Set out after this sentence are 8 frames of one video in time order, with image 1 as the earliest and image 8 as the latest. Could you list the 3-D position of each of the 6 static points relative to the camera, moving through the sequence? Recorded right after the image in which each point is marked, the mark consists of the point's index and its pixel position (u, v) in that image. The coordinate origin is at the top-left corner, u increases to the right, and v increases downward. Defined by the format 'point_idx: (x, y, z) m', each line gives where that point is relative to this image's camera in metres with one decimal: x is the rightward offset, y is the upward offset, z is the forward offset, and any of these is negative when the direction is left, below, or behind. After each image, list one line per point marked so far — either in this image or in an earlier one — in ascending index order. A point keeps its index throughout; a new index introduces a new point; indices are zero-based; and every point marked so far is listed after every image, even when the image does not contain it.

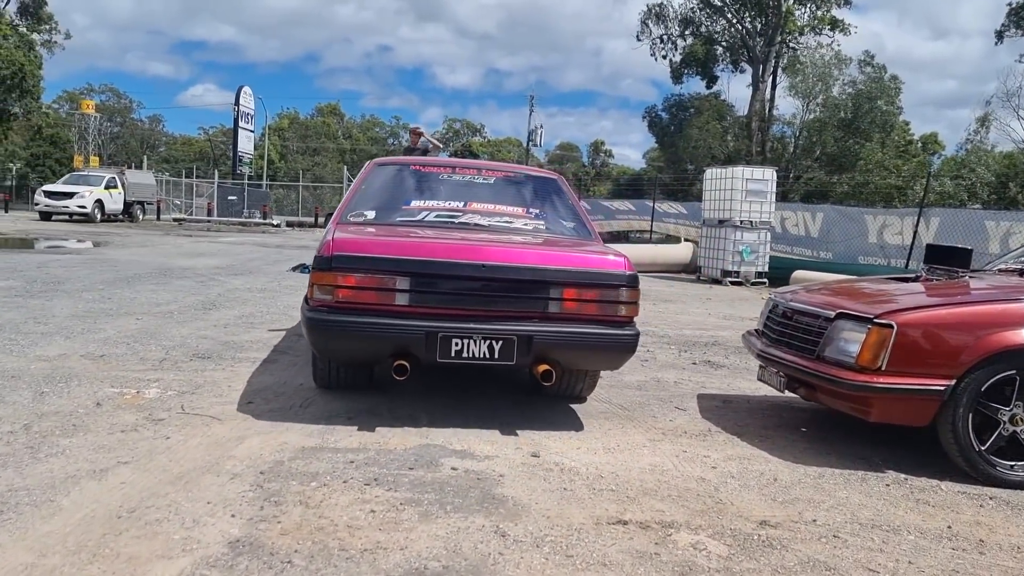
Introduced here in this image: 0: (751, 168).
0: (+4.7, +2.4, +16.5) m
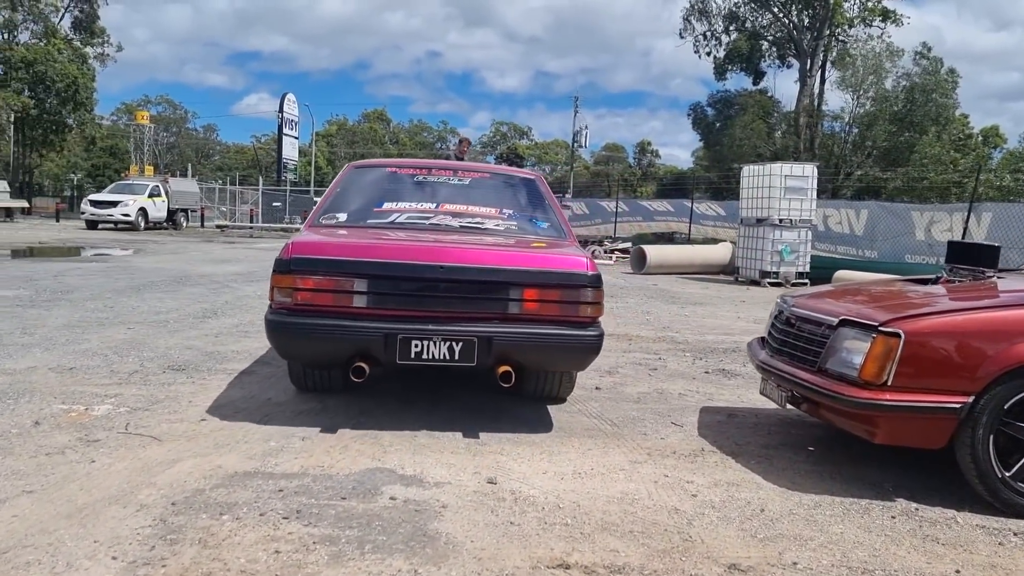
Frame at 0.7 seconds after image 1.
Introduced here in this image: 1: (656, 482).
0: (+5.3, +2.3, +15.9) m
1: (+0.6, -0.8, +3.5) m
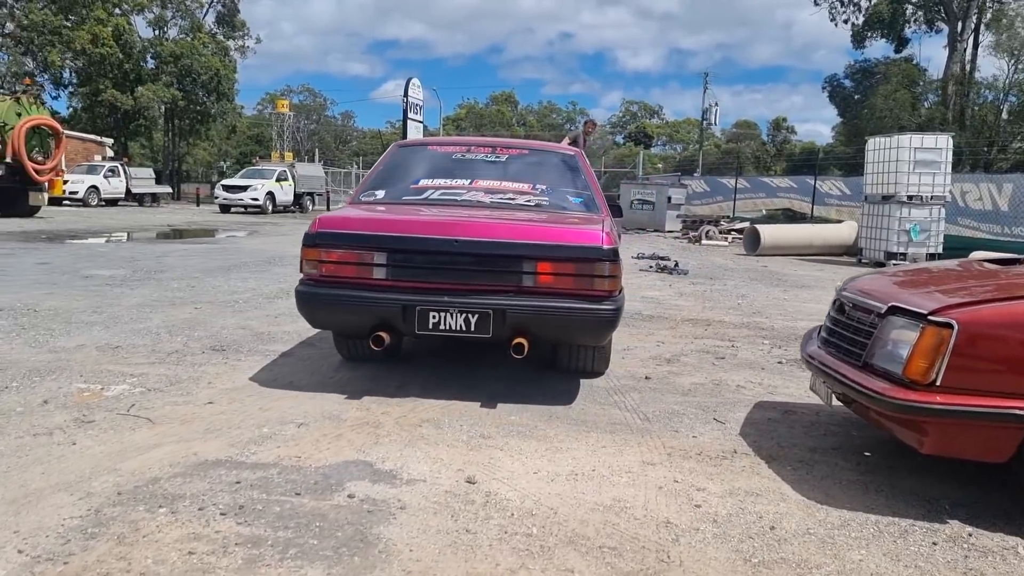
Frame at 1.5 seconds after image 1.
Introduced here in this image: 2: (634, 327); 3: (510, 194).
0: (+7.1, +2.6, +14.6) m
1: (+0.5, -0.7, +3.1) m
2: (+1.0, -0.3, +6.9) m
3: (0.0, +0.7, +5.9) m
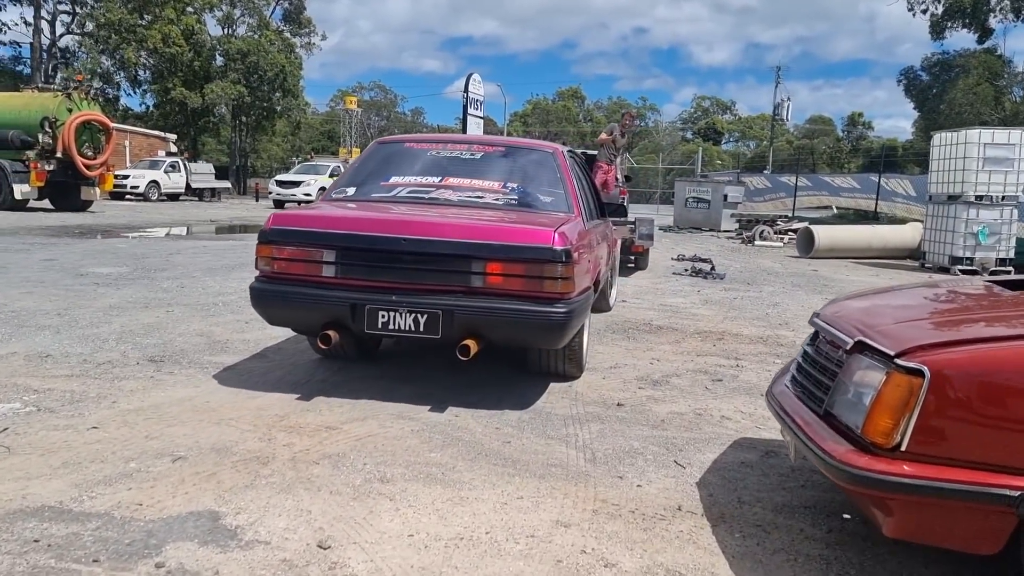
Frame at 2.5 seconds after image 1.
0: (+7.6, +2.5, +13.4) m
1: (+0.1, -0.8, +2.5) m
2: (+0.9, -0.4, +6.3) m
3: (-0.1, +0.6, +5.3) m
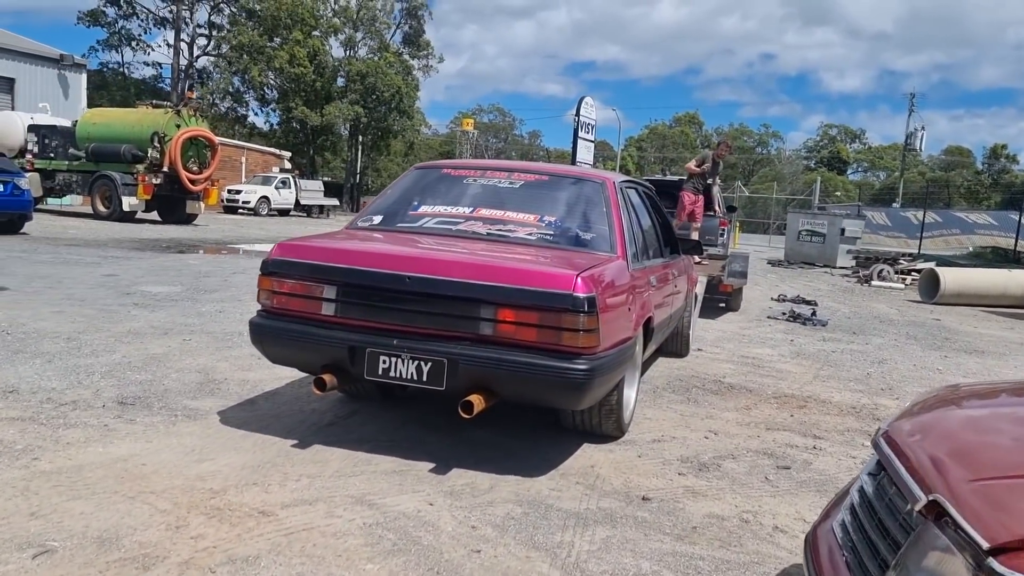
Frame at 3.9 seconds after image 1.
0: (+8.9, +1.7, +11.5) m
1: (-0.1, -1.0, +1.7) m
2: (+1.1, -0.7, +5.3) m
3: (0.0, +0.3, +4.5) m
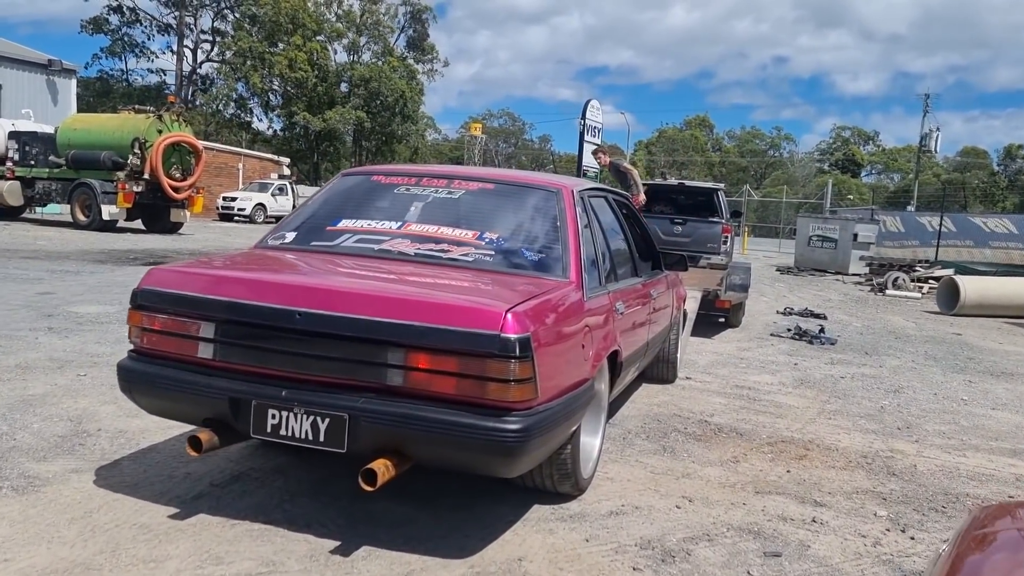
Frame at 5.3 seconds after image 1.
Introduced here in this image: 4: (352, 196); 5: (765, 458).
0: (+8.6, +1.5, +10.5) m
1: (-0.5, -1.1, +0.8) m
2: (+0.8, -0.9, +4.4) m
3: (-0.3, +0.2, +3.7) m
4: (-0.8, +0.5, +4.1) m
5: (+1.3, -0.9, +4.5) m
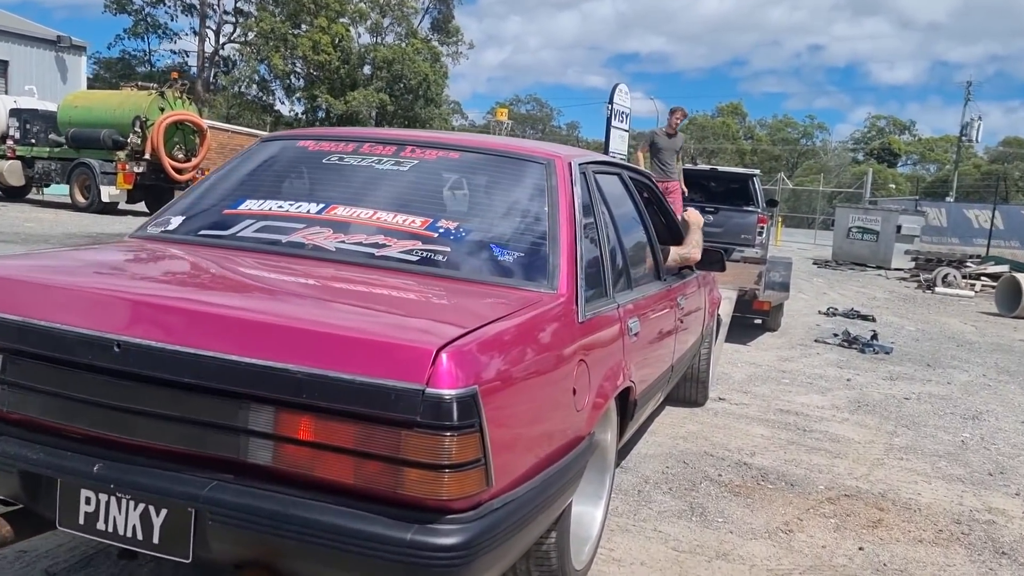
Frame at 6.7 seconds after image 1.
0: (+8.8, +1.5, +9.1) m
1: (-0.7, -1.2, -0.3) m
2: (+0.7, -0.9, +3.3) m
3: (-0.4, +0.2, +2.6) m
4: (-0.9, +0.4, +3.0) m
5: (+1.3, -0.9, +3.3) m
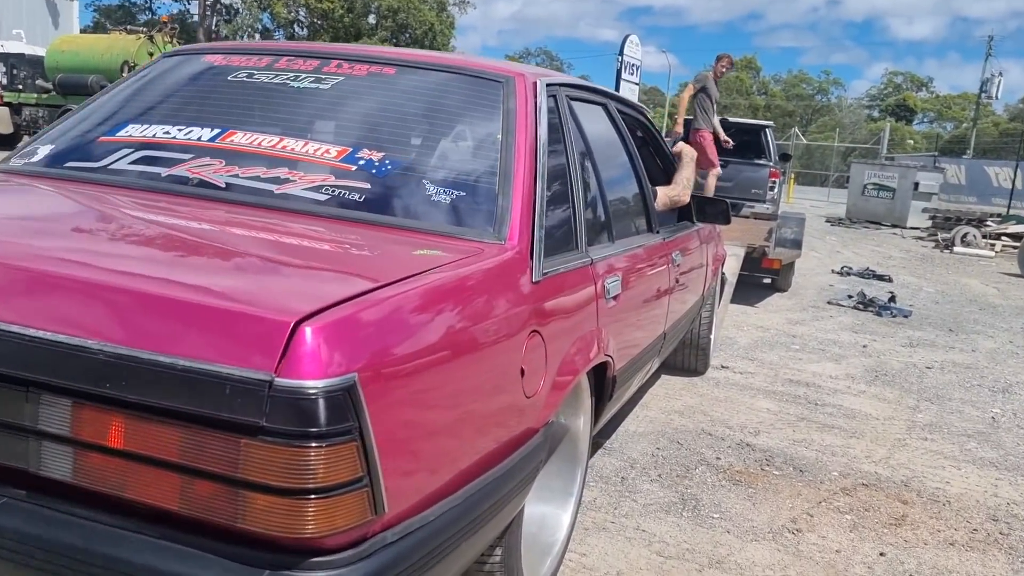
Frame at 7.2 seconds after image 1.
0: (+8.7, +1.8, +8.4) m
1: (-0.9, -1.2, -0.8) m
2: (+0.6, -0.8, +2.8) m
3: (-0.5, +0.3, +2.0) m
4: (-1.0, +0.6, +2.4) m
5: (+1.1, -0.8, +2.8) m
